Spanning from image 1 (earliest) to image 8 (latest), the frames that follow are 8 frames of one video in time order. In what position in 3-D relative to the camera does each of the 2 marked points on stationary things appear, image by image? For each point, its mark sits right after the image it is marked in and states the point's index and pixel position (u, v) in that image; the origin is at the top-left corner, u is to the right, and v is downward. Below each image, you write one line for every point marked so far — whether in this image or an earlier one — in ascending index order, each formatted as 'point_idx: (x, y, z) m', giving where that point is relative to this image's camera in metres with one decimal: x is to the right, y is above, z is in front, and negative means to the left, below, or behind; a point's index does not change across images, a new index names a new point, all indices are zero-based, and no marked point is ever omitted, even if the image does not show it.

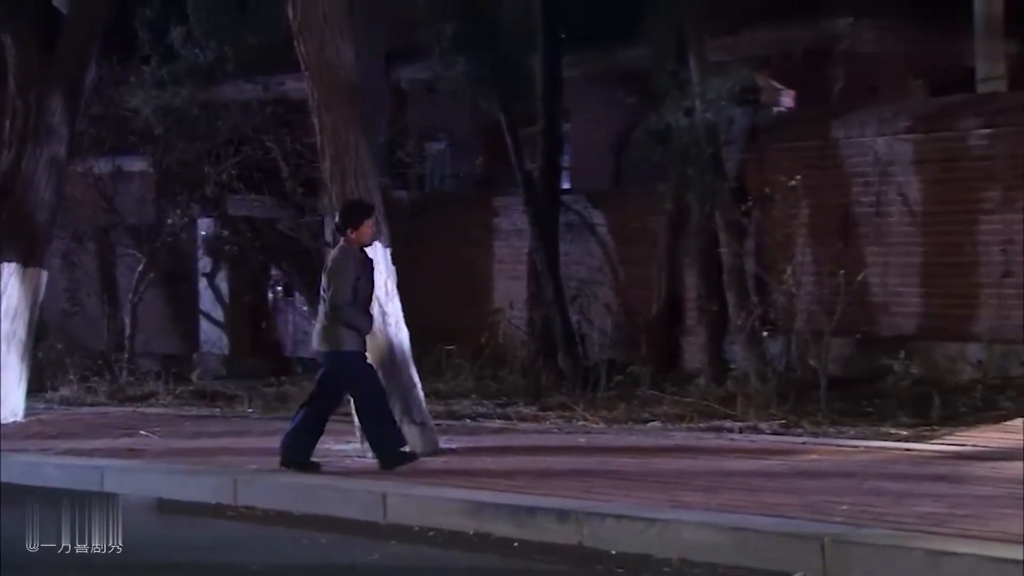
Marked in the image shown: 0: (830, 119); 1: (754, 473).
0: (+2.1, +1.1, +8.6) m
1: (+1.2, -0.9, +6.3) m
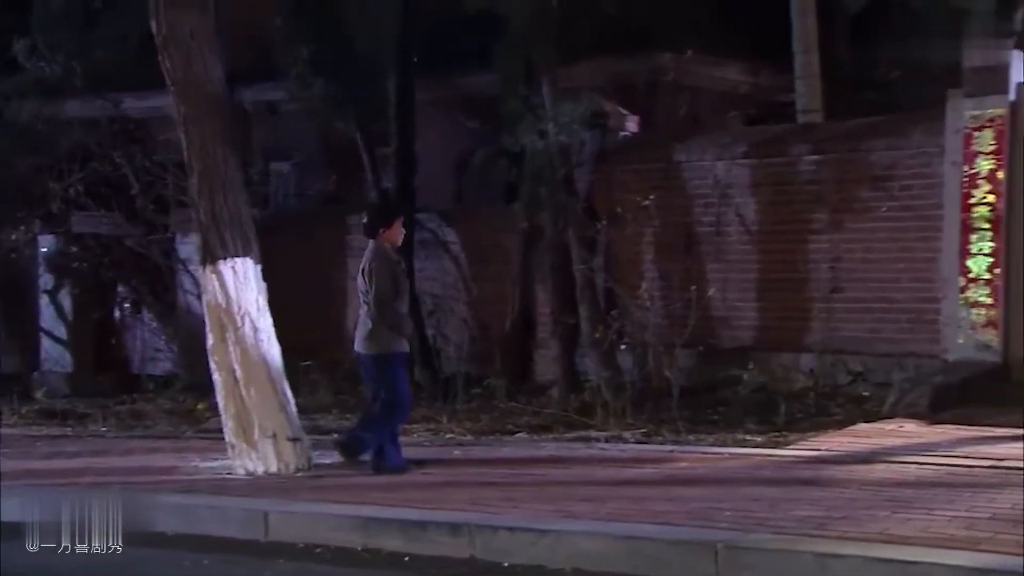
0: (+1.2, +1.0, +9.2) m
1: (+0.6, -1.0, +6.7) m
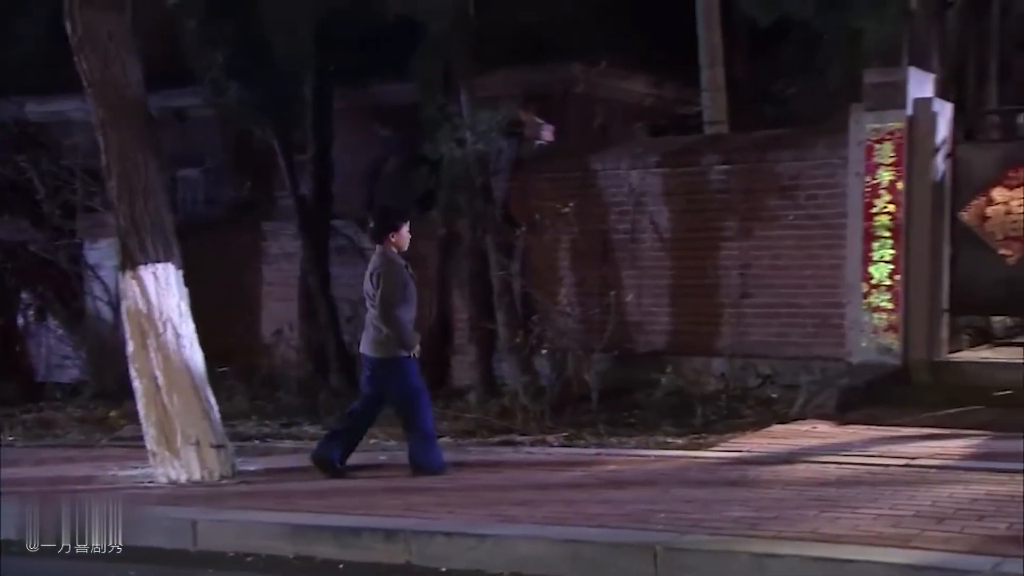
0: (+0.6, +1.0, +9.4) m
1: (+0.3, -1.1, +6.9) m
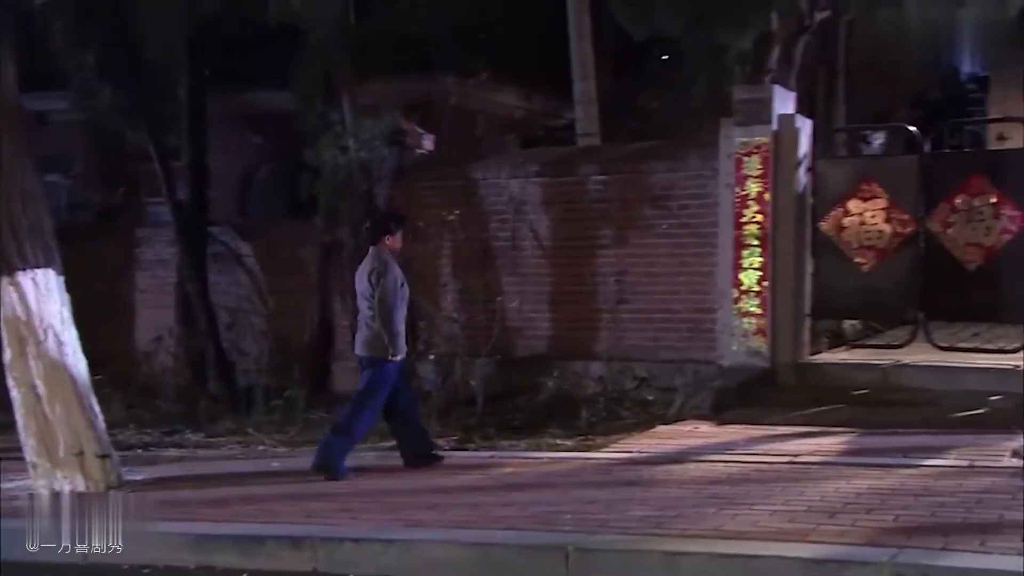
0: (-0.3, +0.9, +9.6) m
1: (-0.3, -1.1, +7.1) m
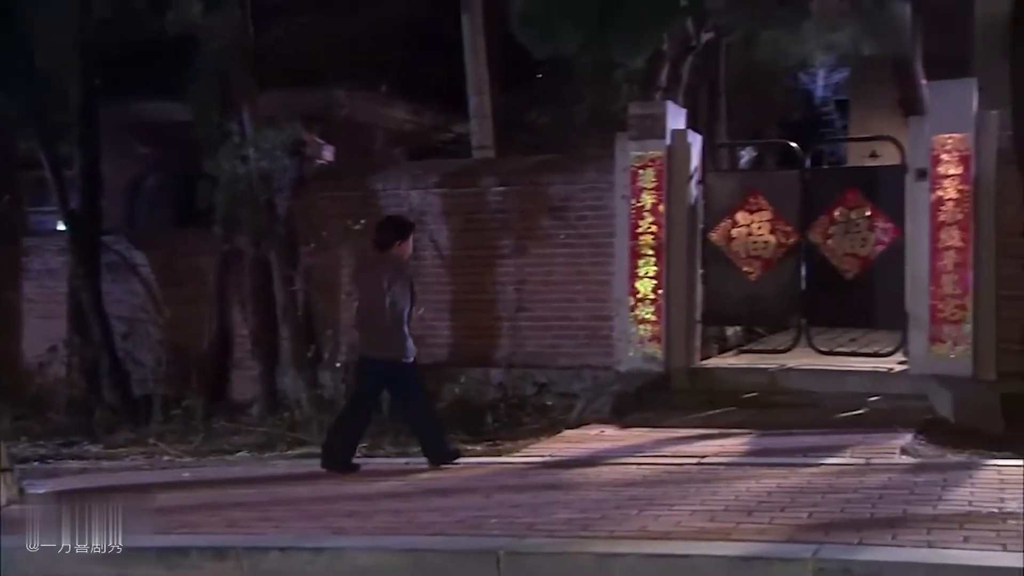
0: (-1.1, +0.9, +9.8) m
1: (-0.7, -1.2, +7.3) m
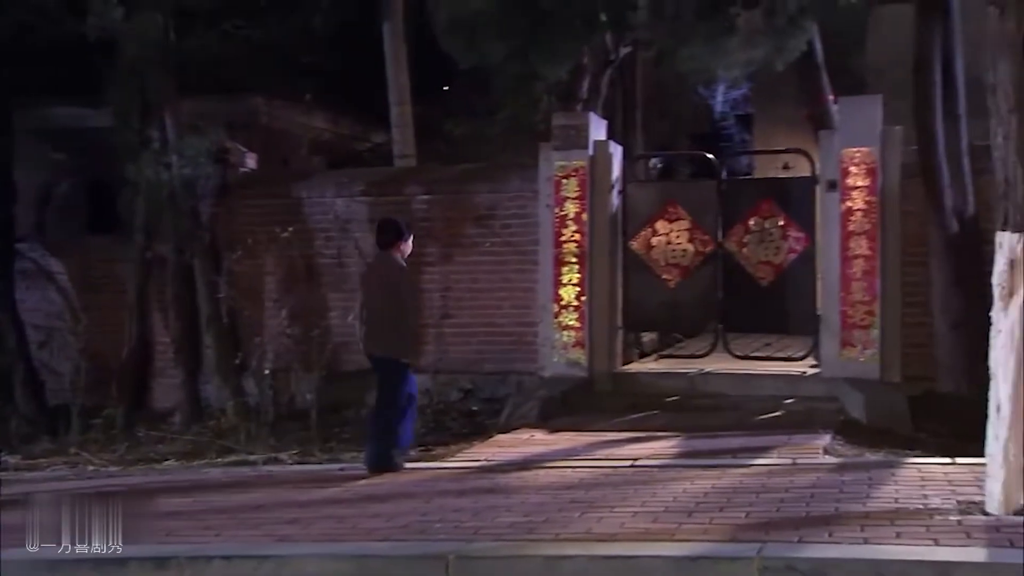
0: (-1.7, +0.8, +9.8) m
1: (-1.1, -1.2, +7.4) m
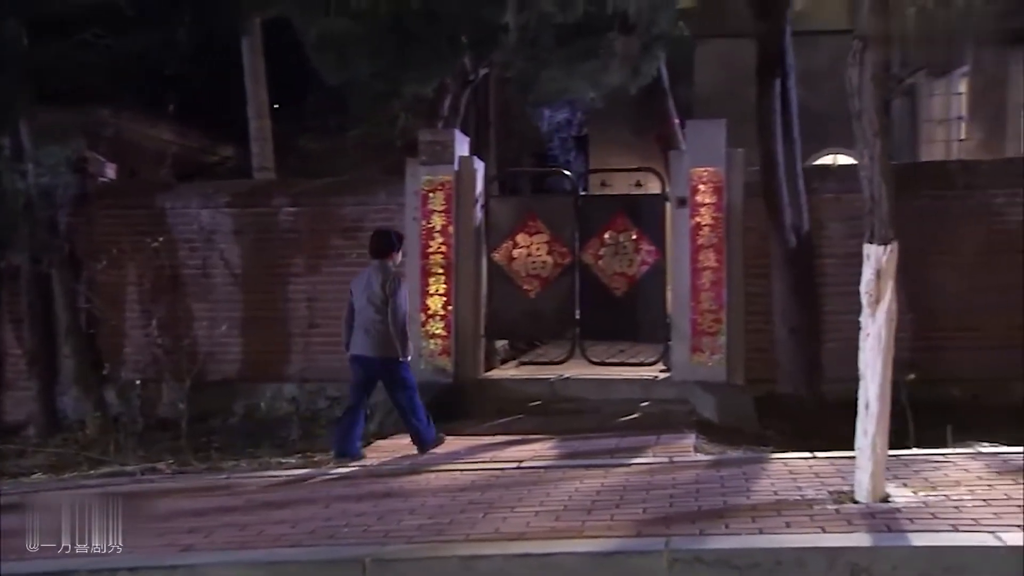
0: (-2.7, +0.7, +9.8) m
1: (-1.7, -1.3, +7.5) m
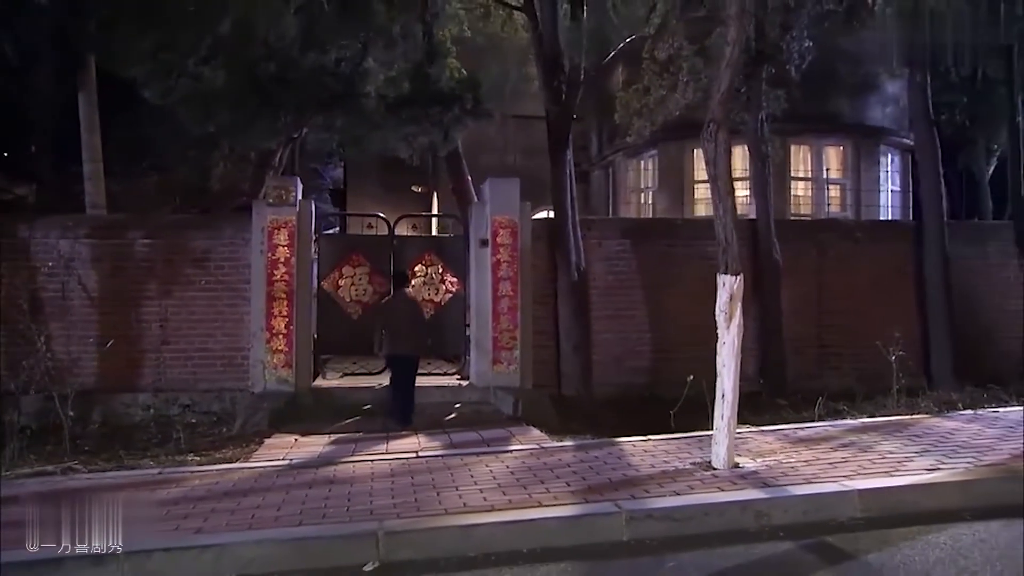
0: (-4.0, +0.6, +10.4) m
1: (-2.1, -1.5, +8.7) m
